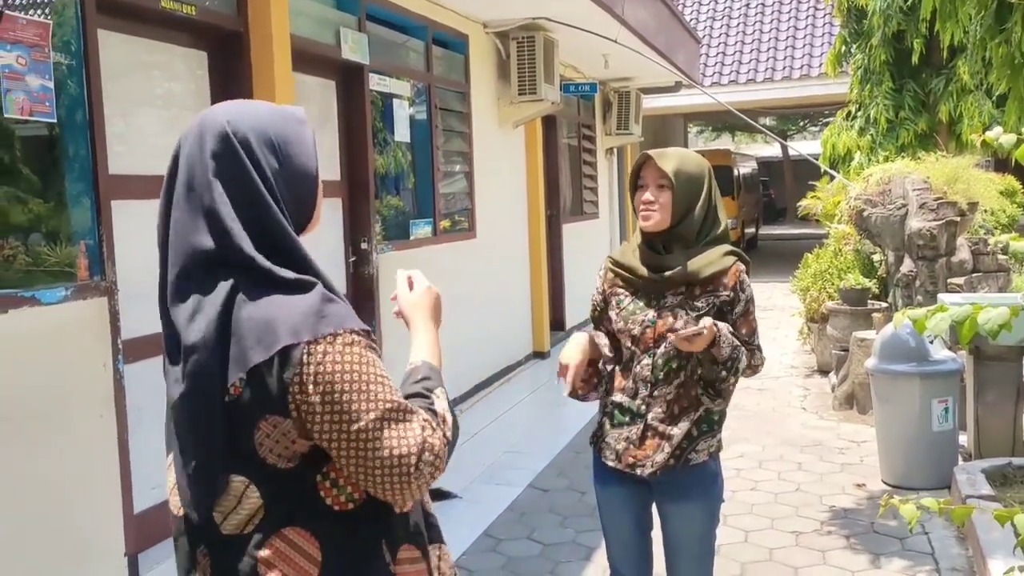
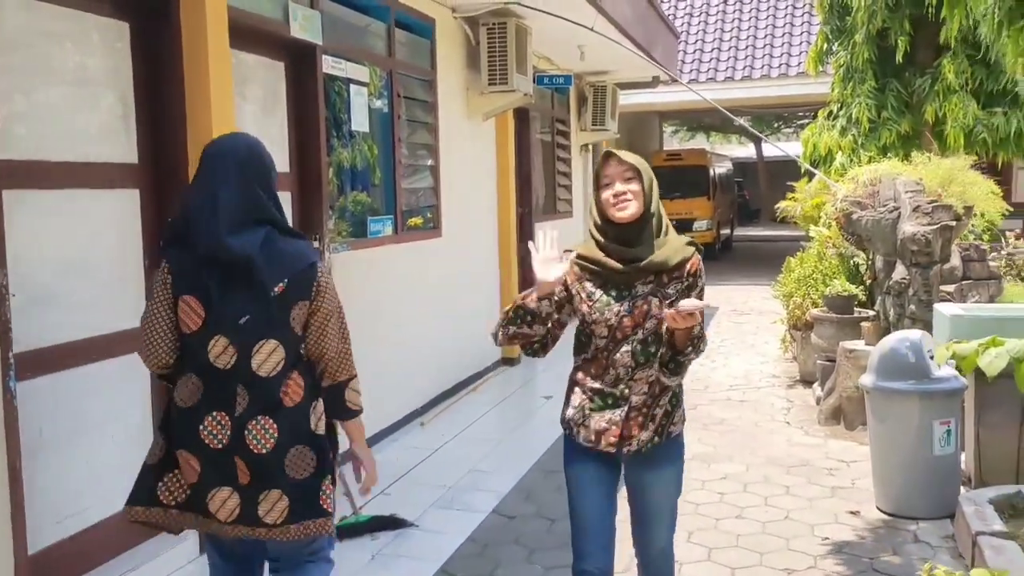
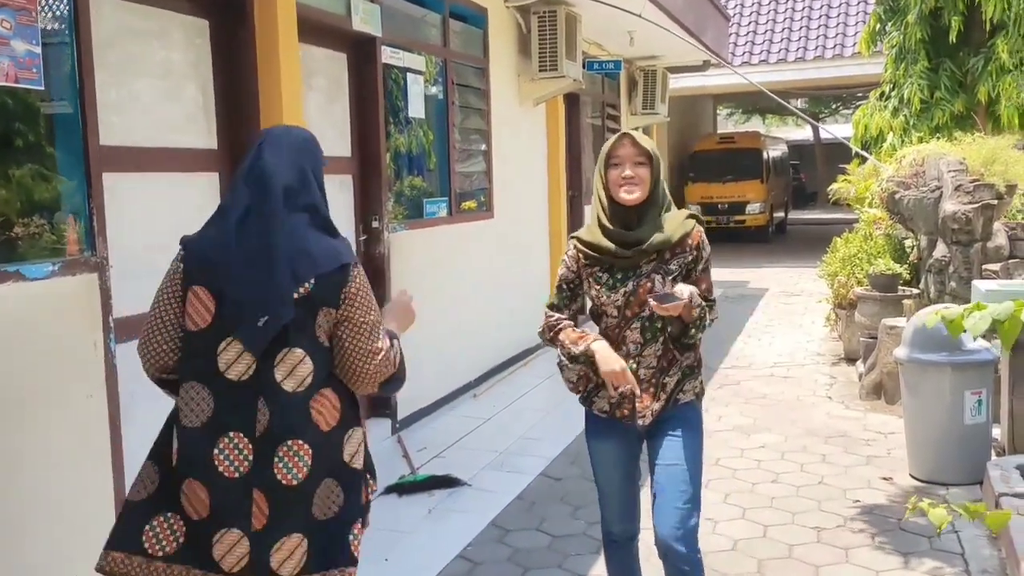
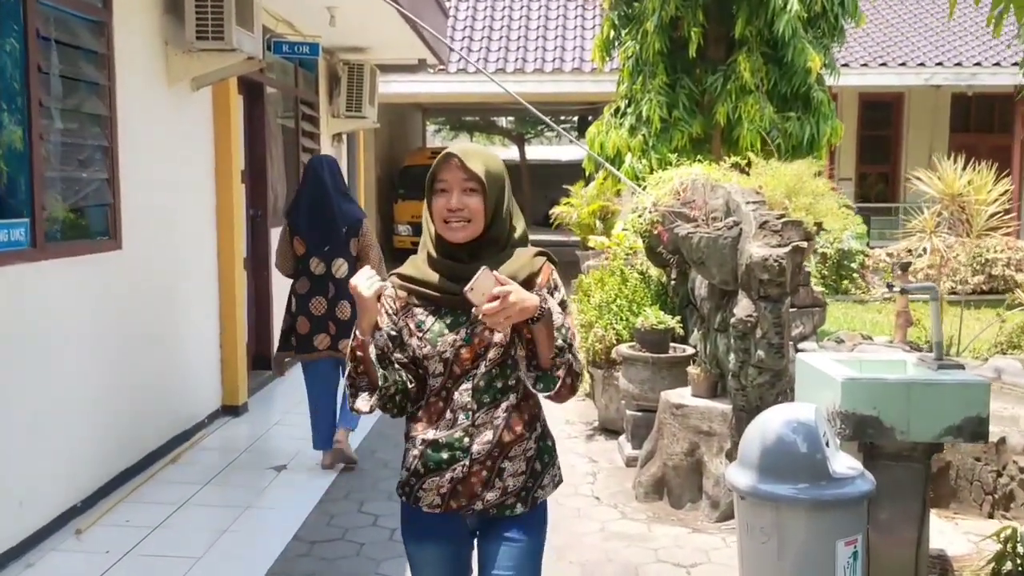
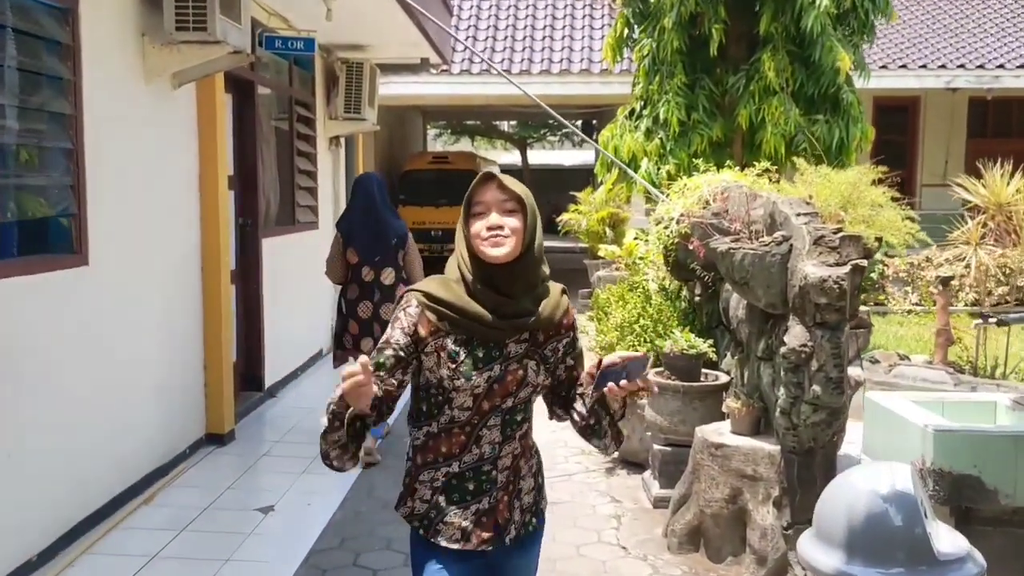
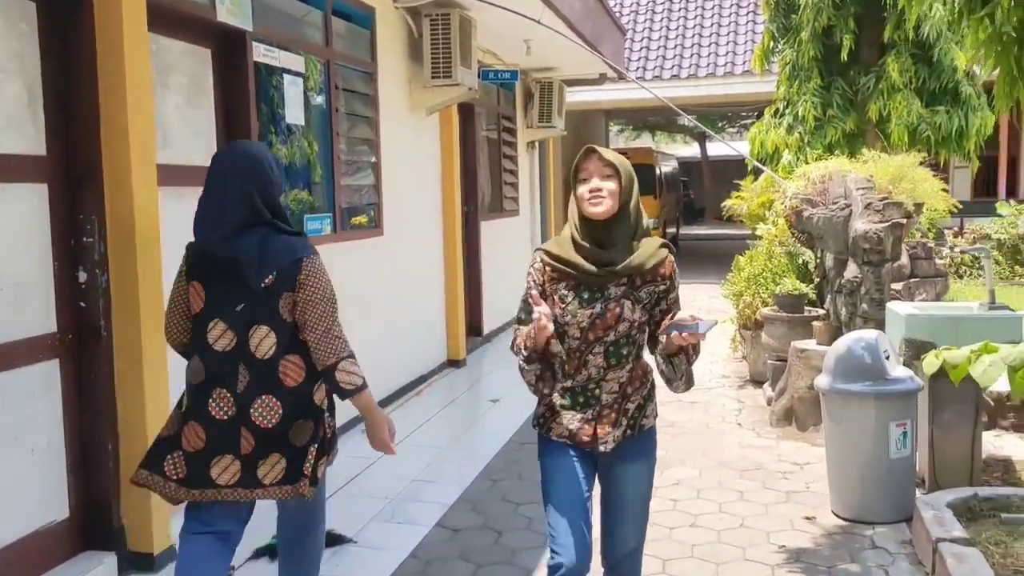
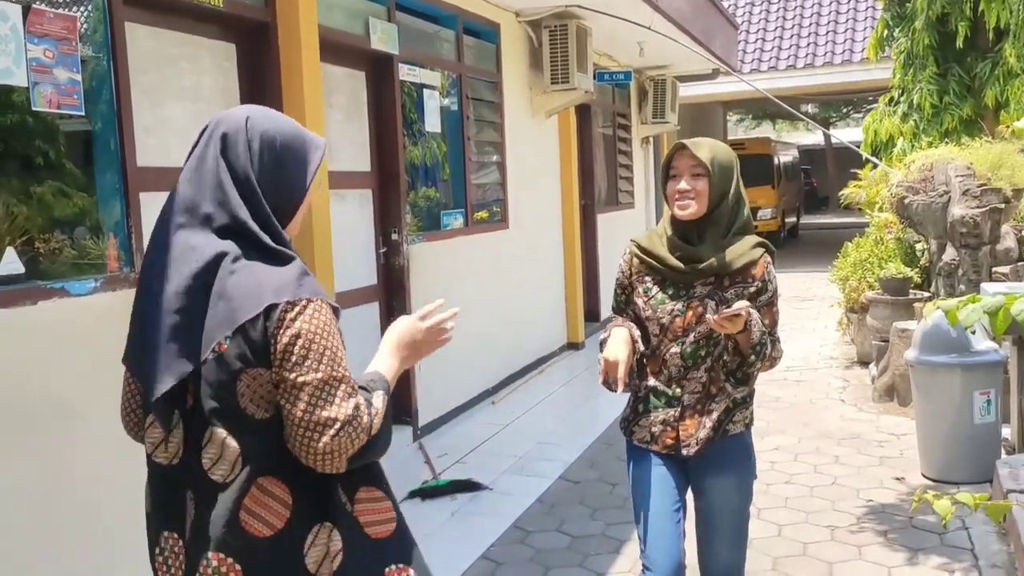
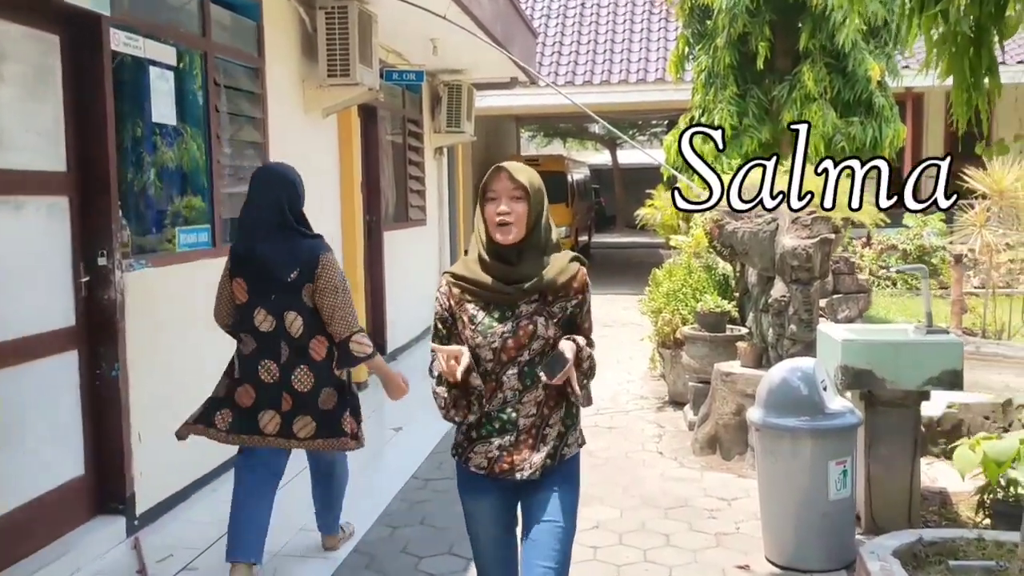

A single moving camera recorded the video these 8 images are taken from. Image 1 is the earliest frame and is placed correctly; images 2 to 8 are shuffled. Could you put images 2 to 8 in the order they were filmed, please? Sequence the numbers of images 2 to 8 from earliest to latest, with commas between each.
7, 3, 2, 6, 8, 4, 5
